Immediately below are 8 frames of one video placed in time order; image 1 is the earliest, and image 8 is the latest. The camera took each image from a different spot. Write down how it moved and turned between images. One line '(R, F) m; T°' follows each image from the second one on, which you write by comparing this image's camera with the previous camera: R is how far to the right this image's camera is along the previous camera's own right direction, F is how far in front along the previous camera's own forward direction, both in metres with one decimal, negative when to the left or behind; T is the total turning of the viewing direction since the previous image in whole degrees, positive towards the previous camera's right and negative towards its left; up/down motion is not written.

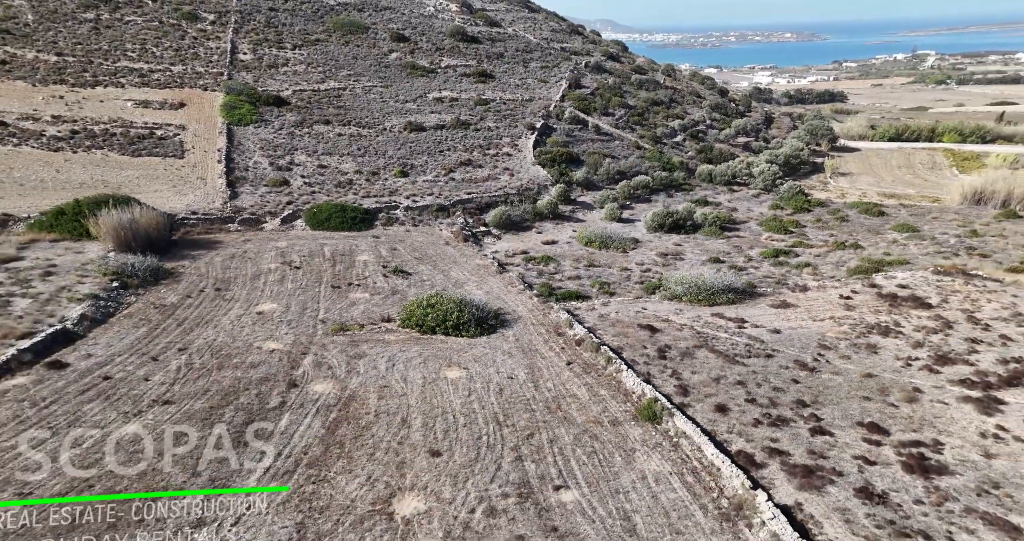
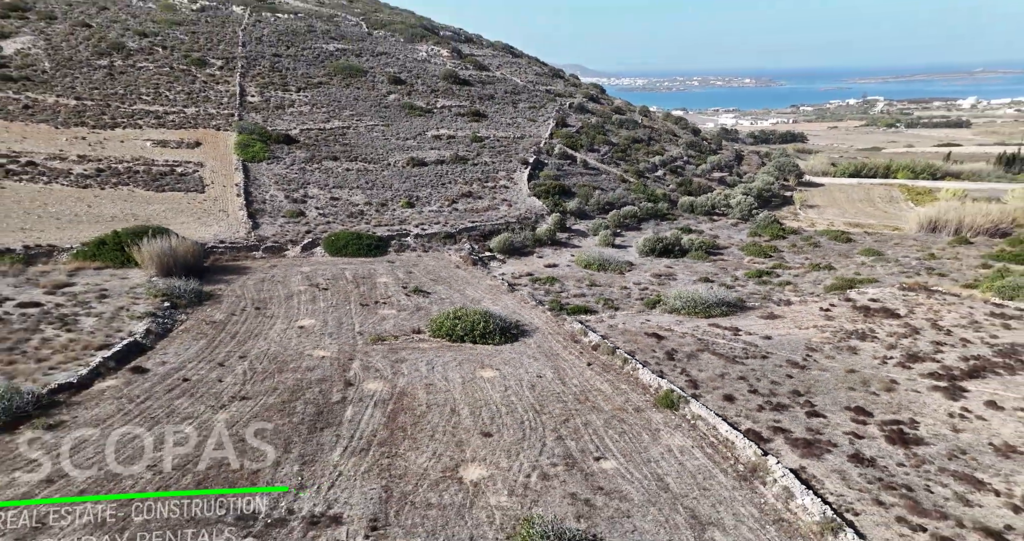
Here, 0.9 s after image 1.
(-1.1, -1.5) m; +2°
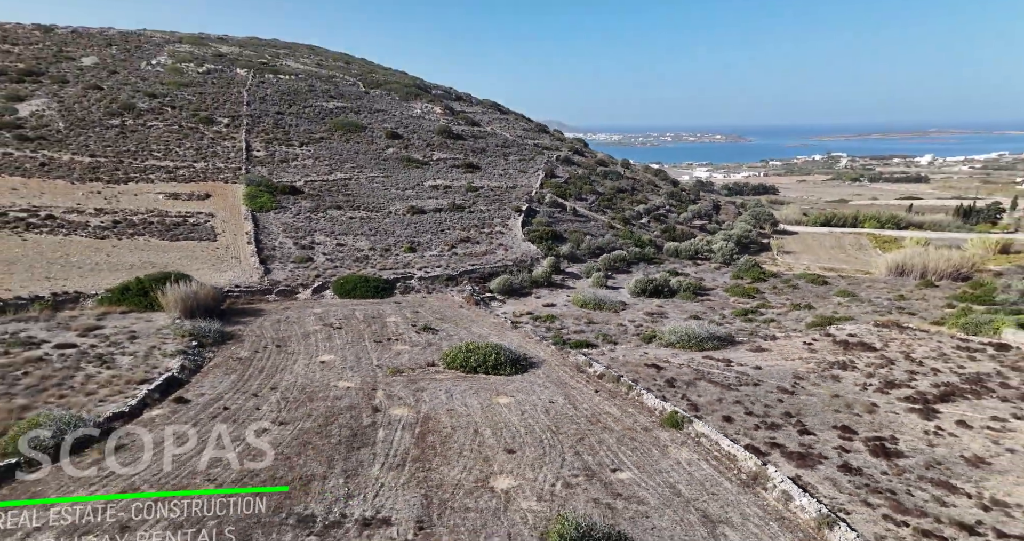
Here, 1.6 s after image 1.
(-0.7, -1.2) m; +2°
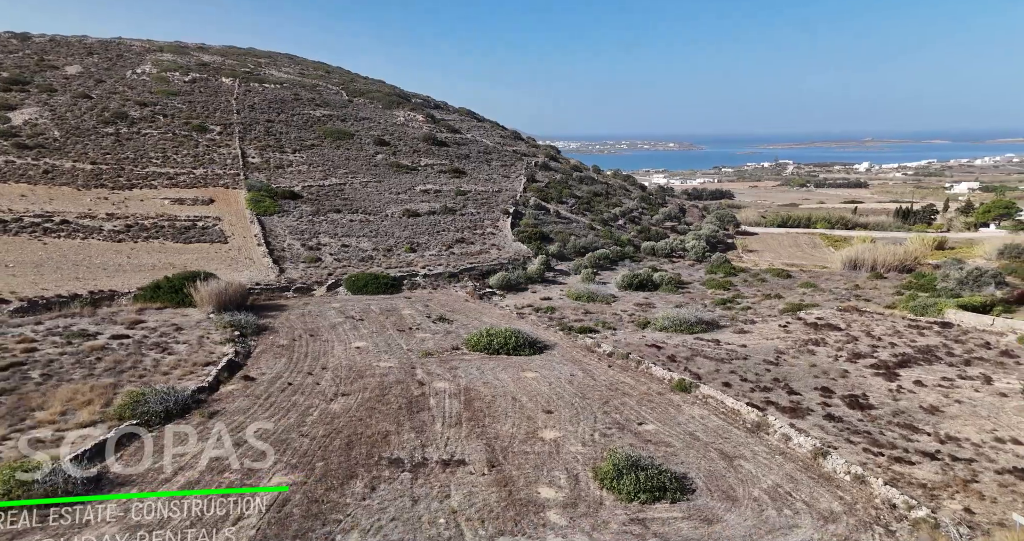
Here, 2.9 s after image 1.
(-1.6, -1.7) m; +3°
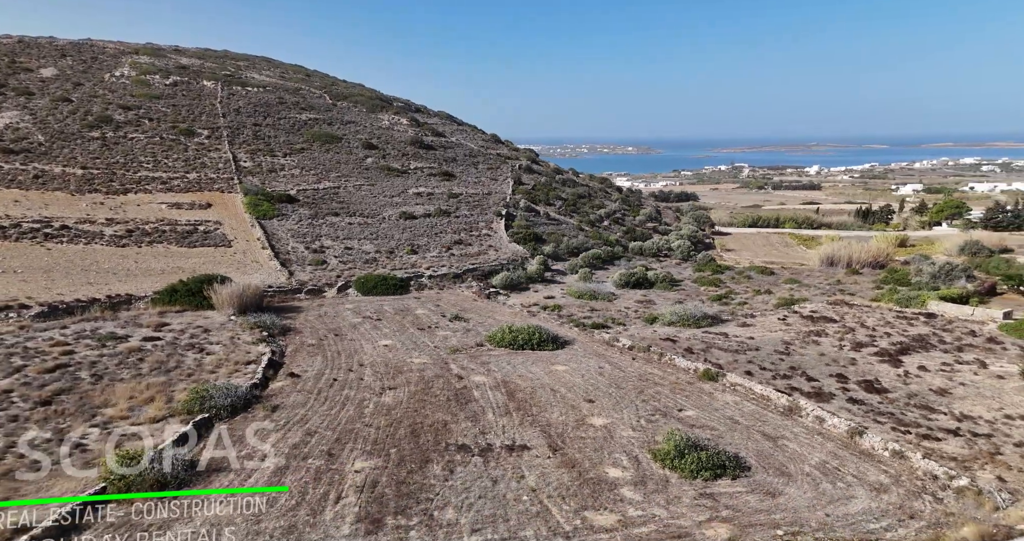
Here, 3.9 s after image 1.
(-1.7, -0.4) m; +3°
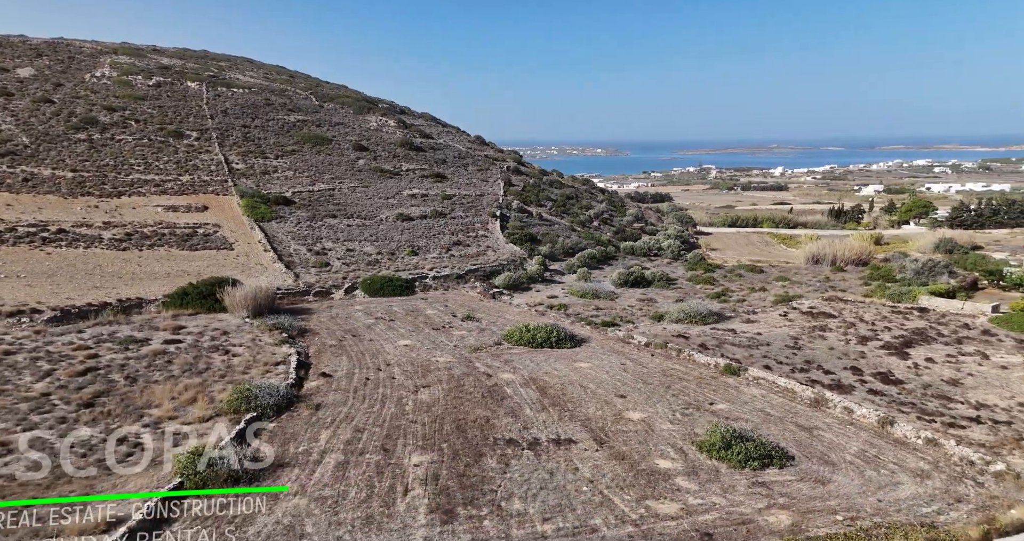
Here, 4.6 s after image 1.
(-1.3, -0.1) m; +2°
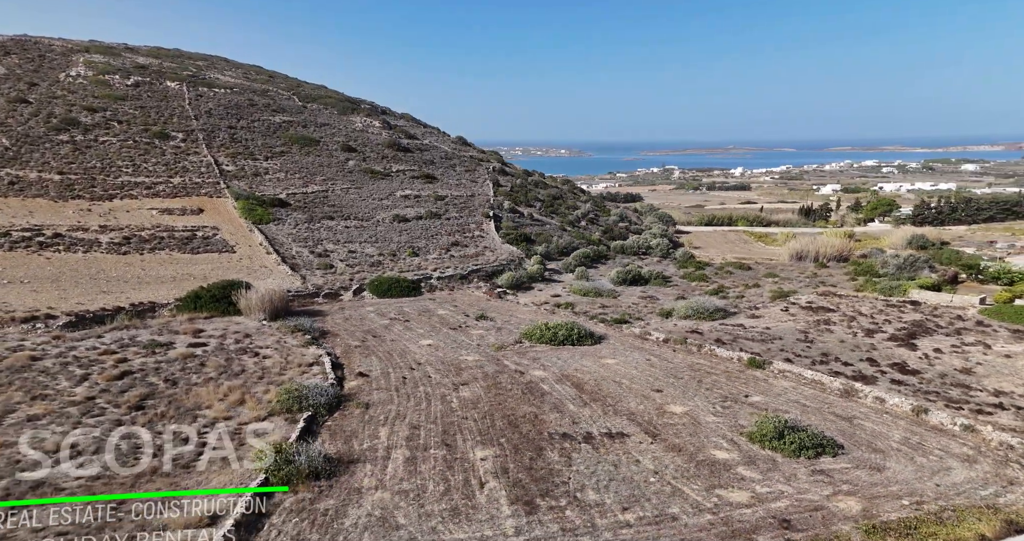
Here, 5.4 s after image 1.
(-1.6, 0.0) m; +3°
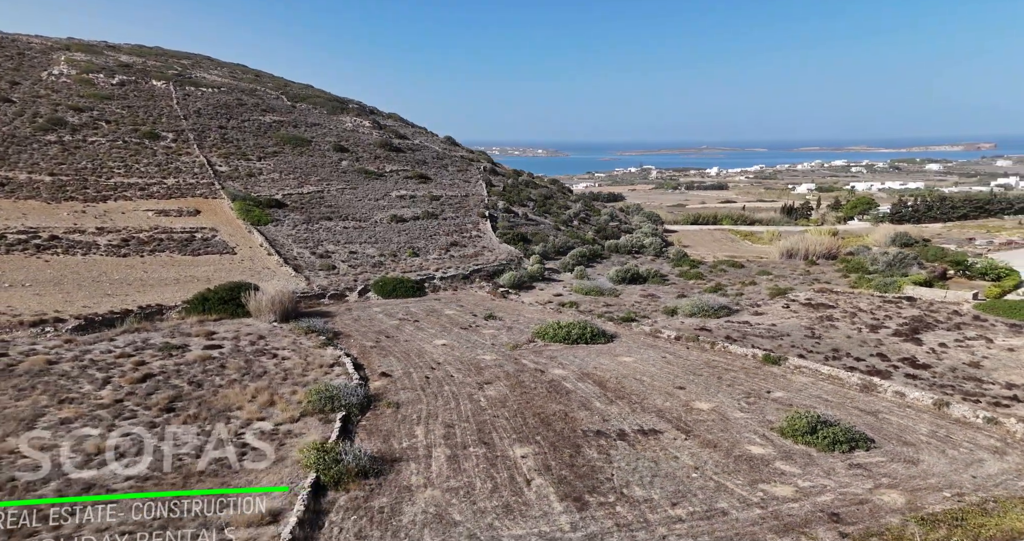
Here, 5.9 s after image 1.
(-1.0, 0.0) m; +2°
